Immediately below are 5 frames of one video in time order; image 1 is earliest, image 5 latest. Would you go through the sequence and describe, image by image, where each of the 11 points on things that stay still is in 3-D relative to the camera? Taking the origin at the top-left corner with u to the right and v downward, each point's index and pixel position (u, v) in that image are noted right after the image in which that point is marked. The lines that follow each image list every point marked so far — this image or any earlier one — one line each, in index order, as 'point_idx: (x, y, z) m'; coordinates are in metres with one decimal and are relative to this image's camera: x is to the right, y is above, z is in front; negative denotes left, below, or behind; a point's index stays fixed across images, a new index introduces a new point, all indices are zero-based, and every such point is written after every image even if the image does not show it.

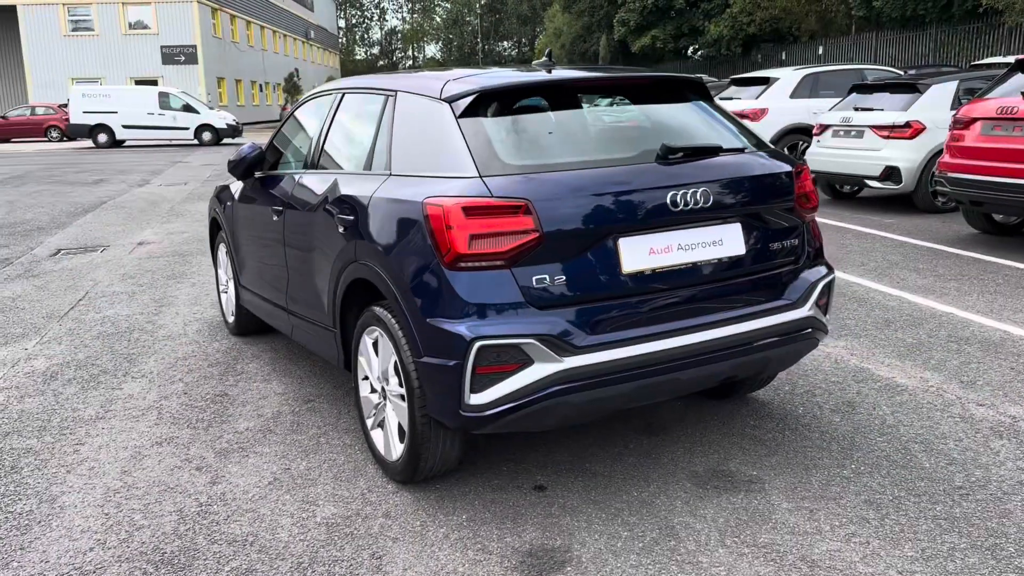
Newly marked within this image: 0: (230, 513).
0: (-1.0, -0.8, +3.1) m
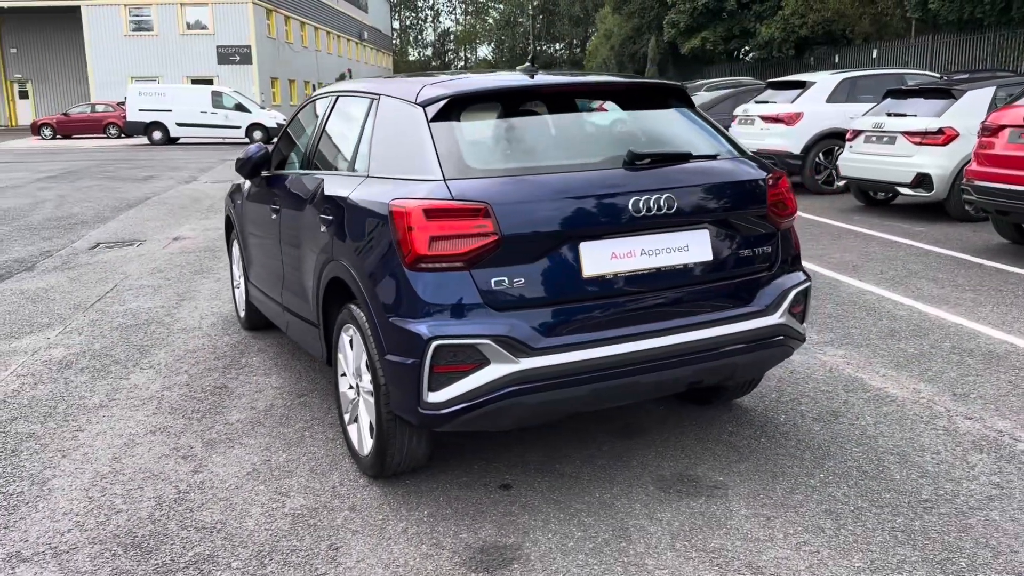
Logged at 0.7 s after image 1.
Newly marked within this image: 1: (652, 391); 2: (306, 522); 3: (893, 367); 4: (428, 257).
0: (-1.1, -0.8, +3.2) m
1: (+0.5, -0.4, +3.1) m
2: (-0.7, -0.8, +3.0) m
3: (+1.9, -0.4, +4.5) m
4: (-0.3, +0.1, +2.8) m
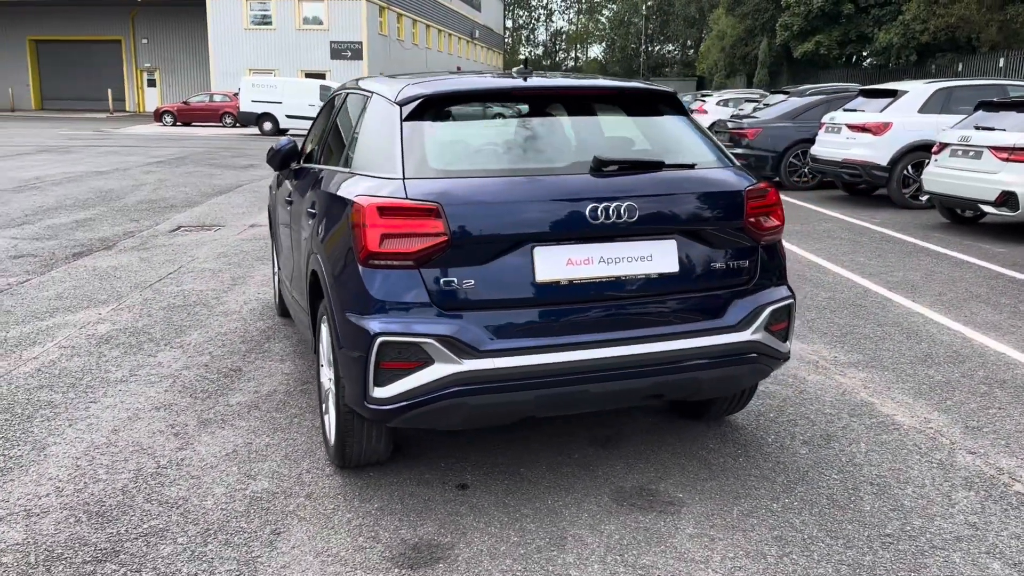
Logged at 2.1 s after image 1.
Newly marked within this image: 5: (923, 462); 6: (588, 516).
0: (-1.3, -0.7, +3.4) m
1: (+0.3, -0.4, +3.0) m
2: (-0.9, -0.8, +3.1) m
3: (+1.9, -0.5, +4.3) m
4: (-0.4, +0.1, +2.9) m
5: (+1.6, -0.7, +3.5) m
6: (+0.3, -0.8, +3.0) m
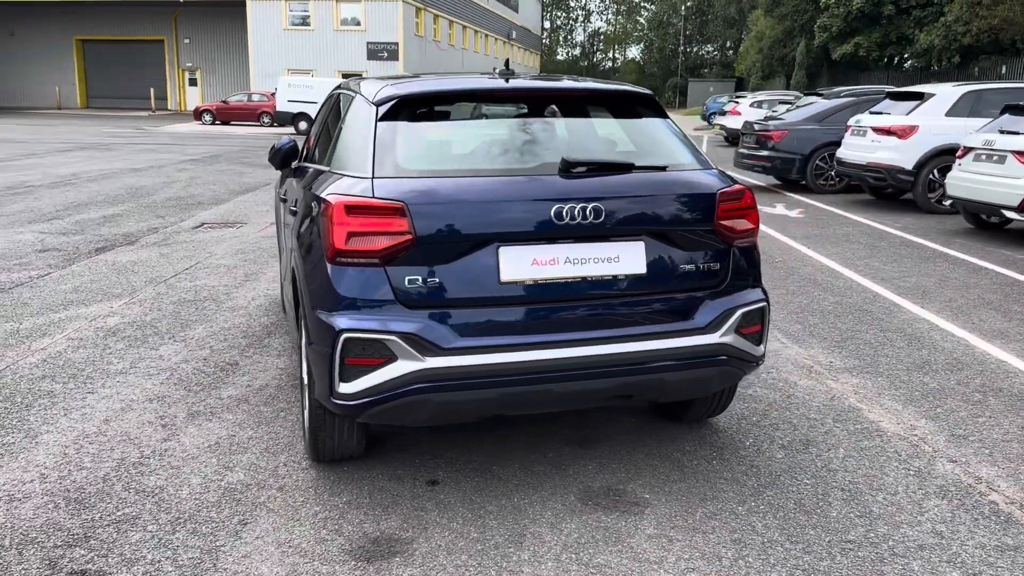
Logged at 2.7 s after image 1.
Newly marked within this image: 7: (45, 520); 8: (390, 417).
0: (-1.4, -0.7, +3.5) m
1: (+0.2, -0.4, +3.1) m
2: (-1.0, -0.7, +3.2) m
3: (+1.9, -0.5, +4.2) m
4: (-0.5, +0.1, +2.9) m
5: (+1.5, -0.7, +3.4) m
6: (+0.1, -0.8, +3.0) m
7: (-1.6, -0.8, +3.0) m
8: (-0.4, -0.4, +3.0) m
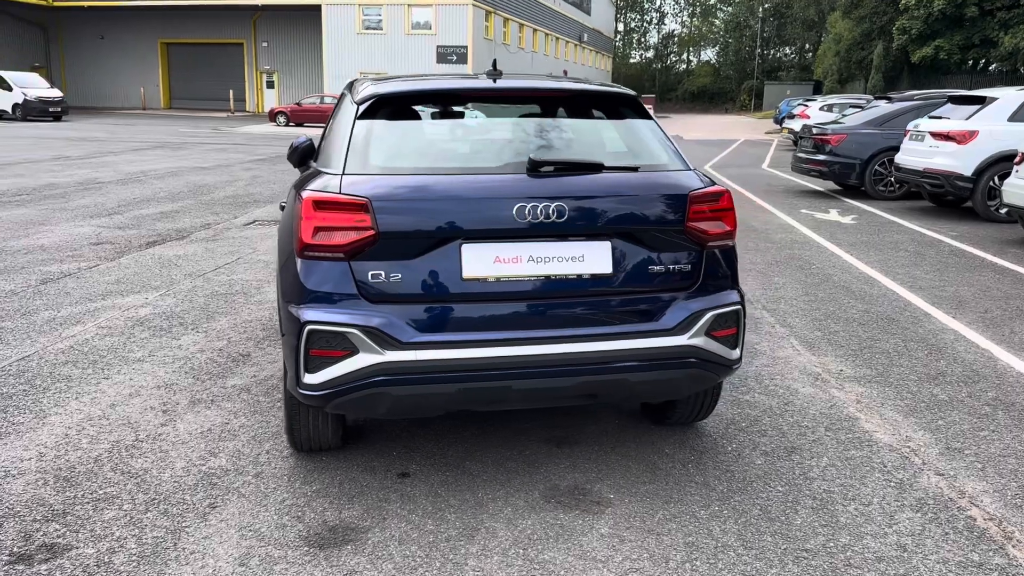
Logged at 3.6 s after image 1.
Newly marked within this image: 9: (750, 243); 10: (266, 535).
0: (-1.5, -0.7, +3.6) m
1: (+0.1, -0.4, +3.1) m
2: (-1.1, -0.7, +3.3) m
3: (+1.8, -0.6, +4.1) m
4: (-0.7, +0.1, +3.0) m
5: (+1.4, -0.7, +3.3) m
6: (0.0, -0.8, +3.0) m
7: (-1.7, -0.7, +3.2) m
8: (-0.5, -0.4, +3.1) m
9: (+2.4, +0.5, +9.1) m
10: (-0.8, -0.8, +2.9) m
